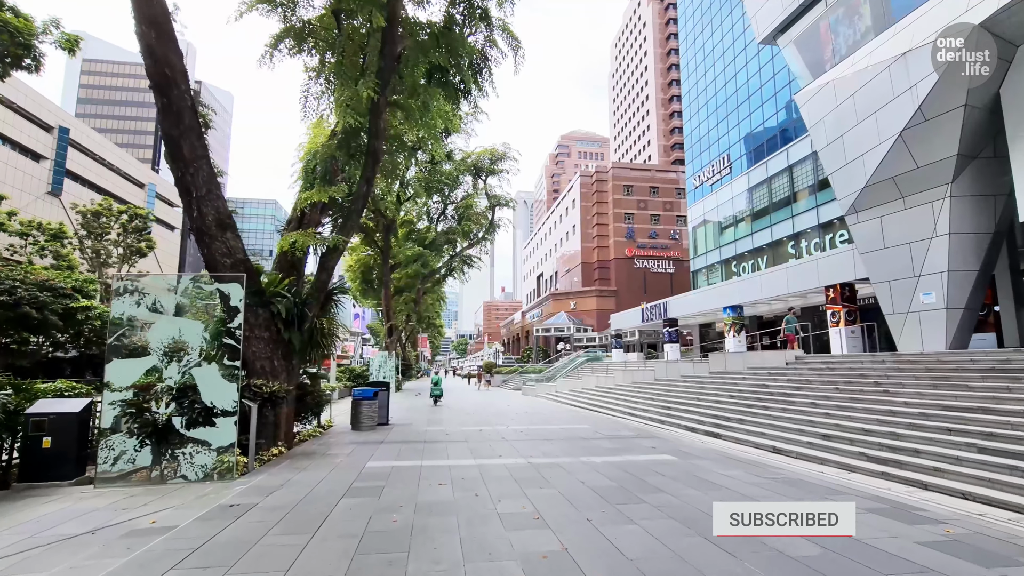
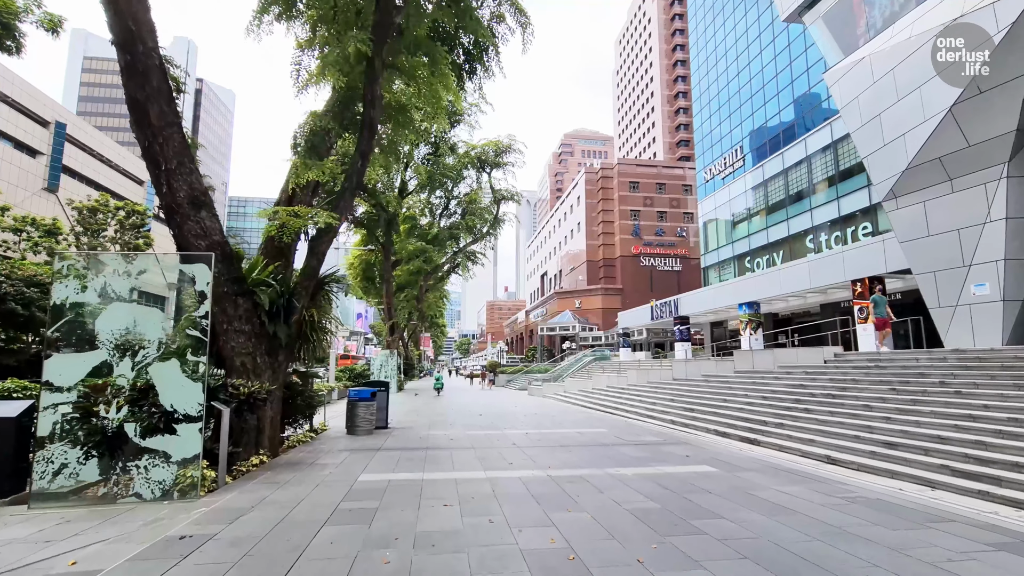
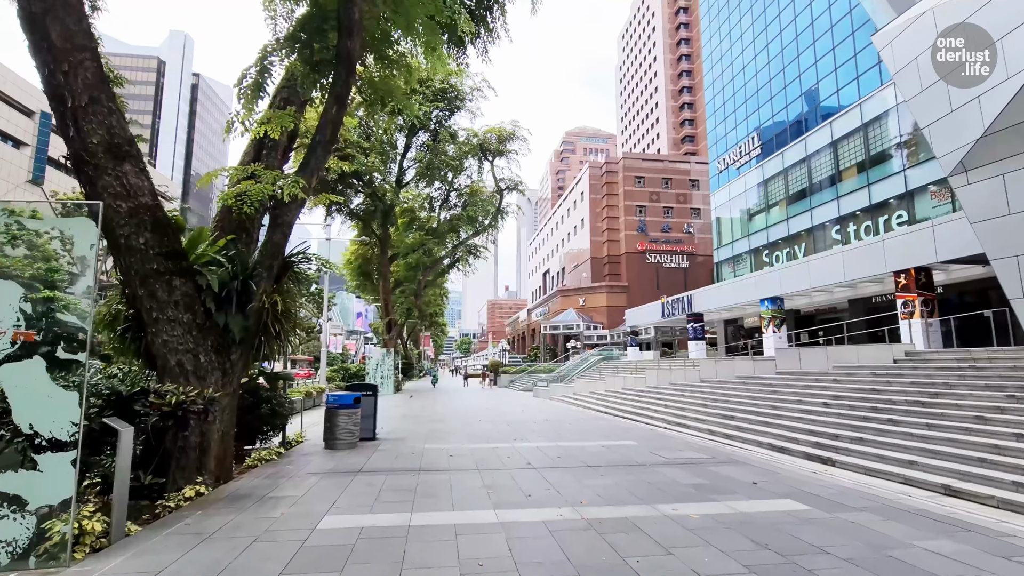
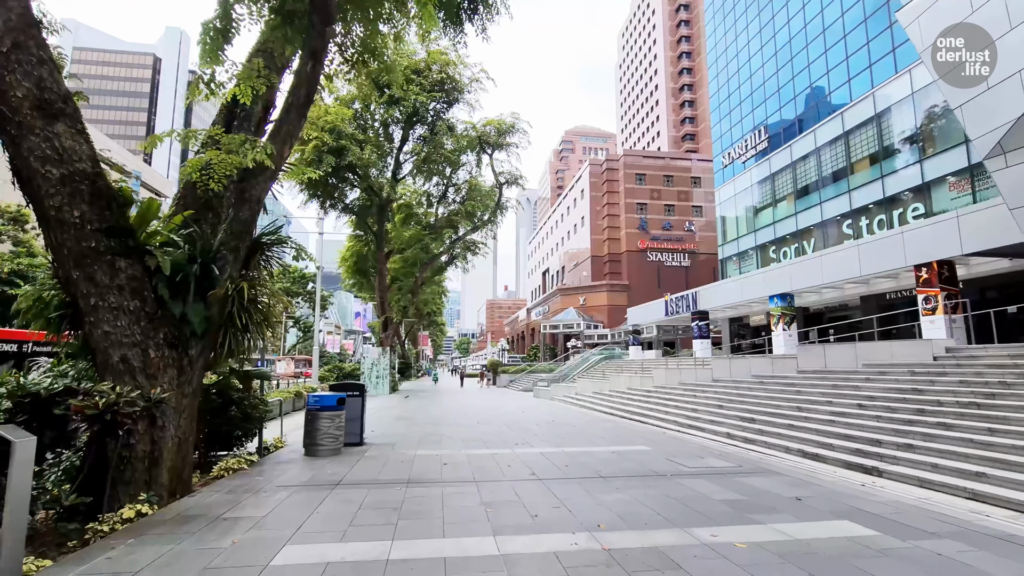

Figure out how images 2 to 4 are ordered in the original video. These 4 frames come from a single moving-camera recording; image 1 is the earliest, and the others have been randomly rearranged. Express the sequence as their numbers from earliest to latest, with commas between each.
2, 3, 4
